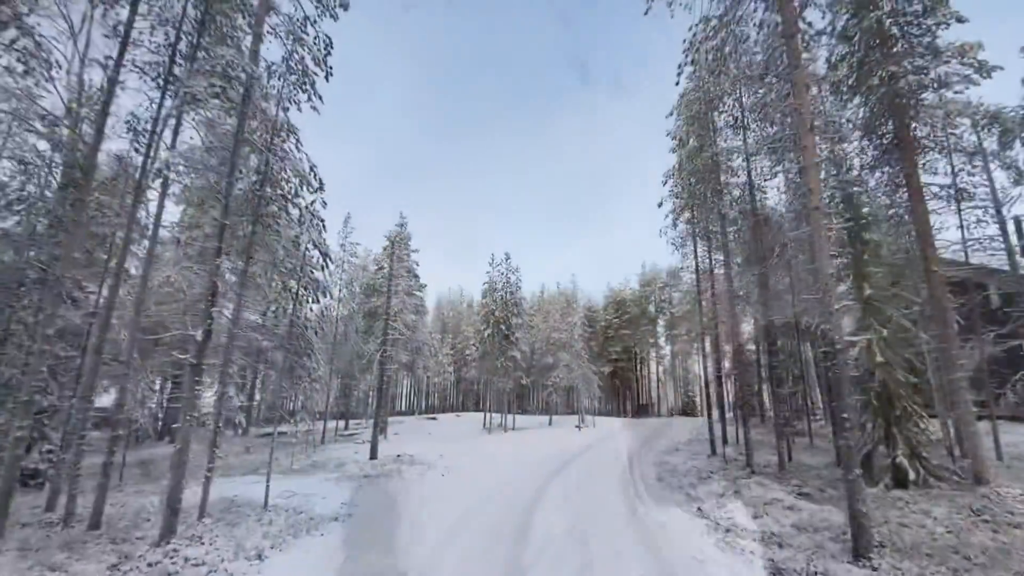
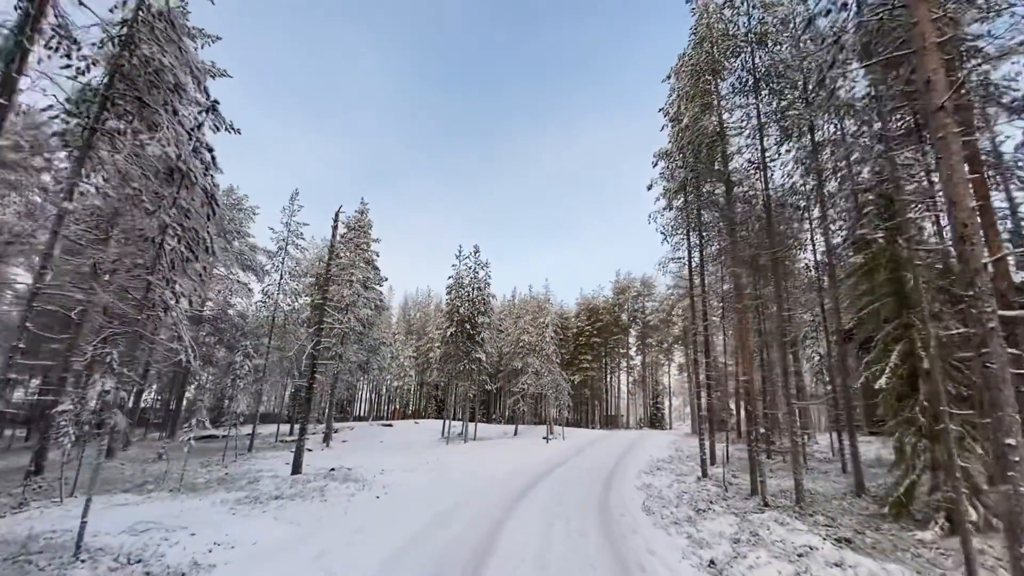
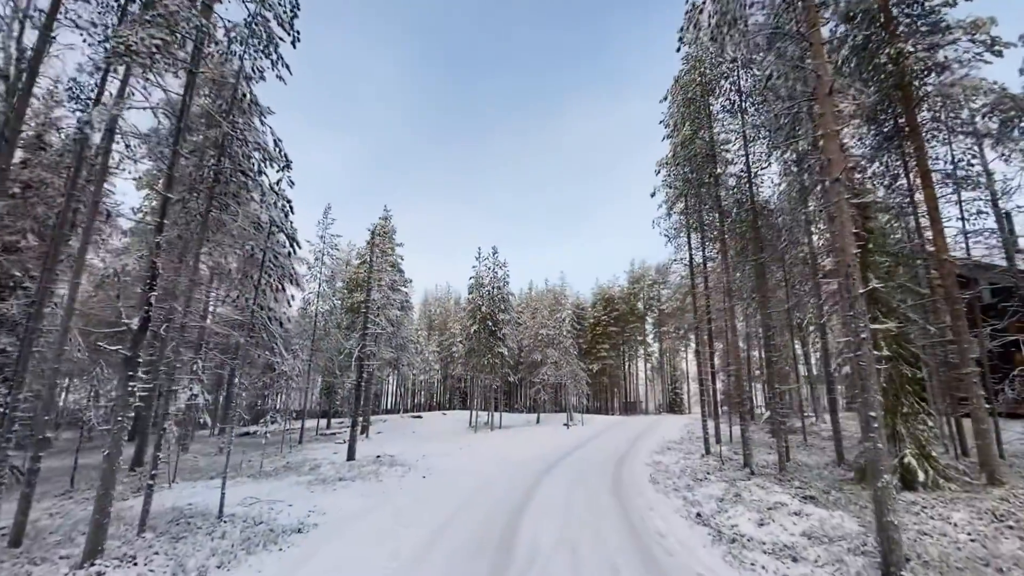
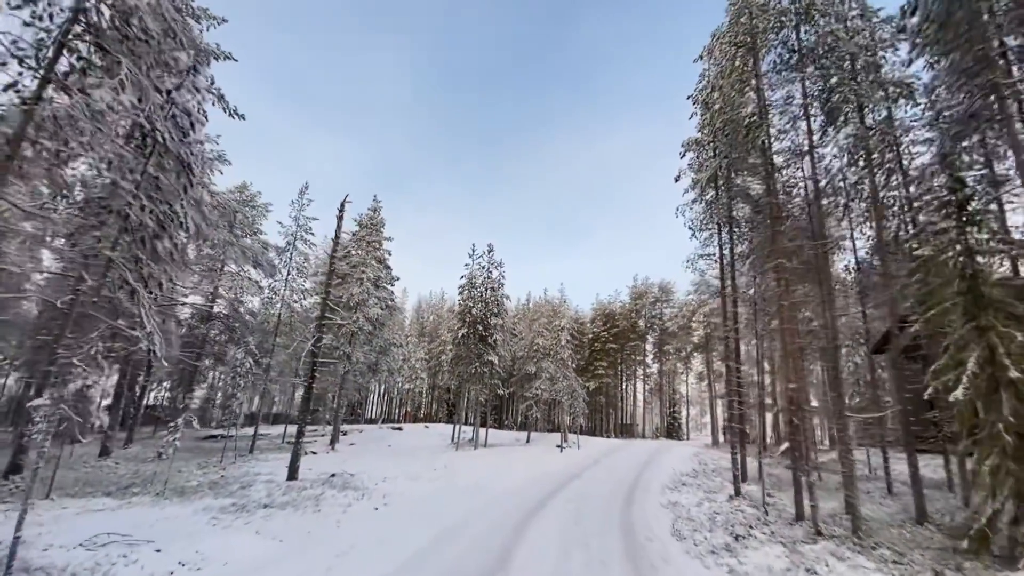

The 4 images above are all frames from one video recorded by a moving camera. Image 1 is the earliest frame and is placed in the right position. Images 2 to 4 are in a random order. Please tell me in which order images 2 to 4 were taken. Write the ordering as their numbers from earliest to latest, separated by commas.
3, 2, 4
